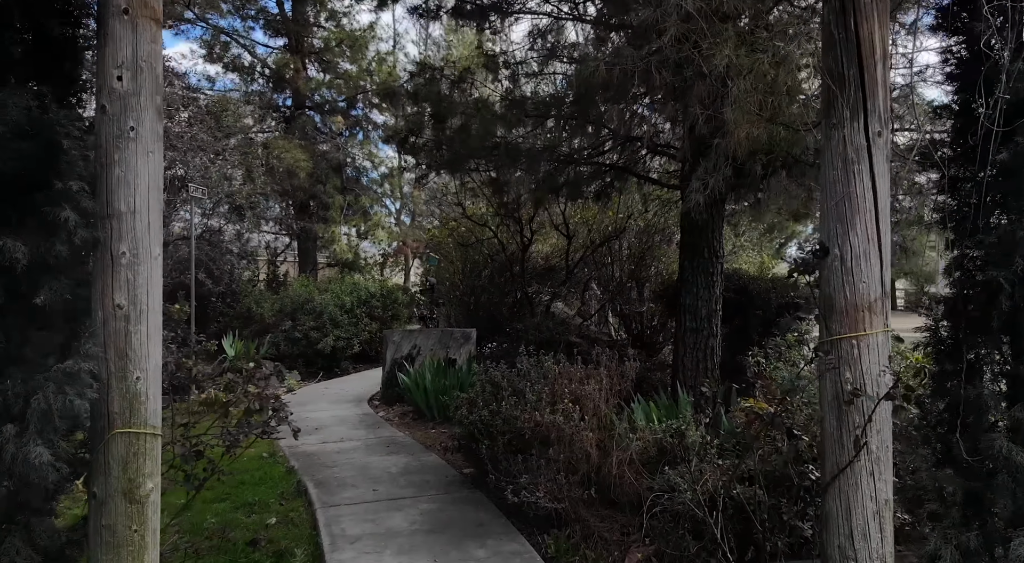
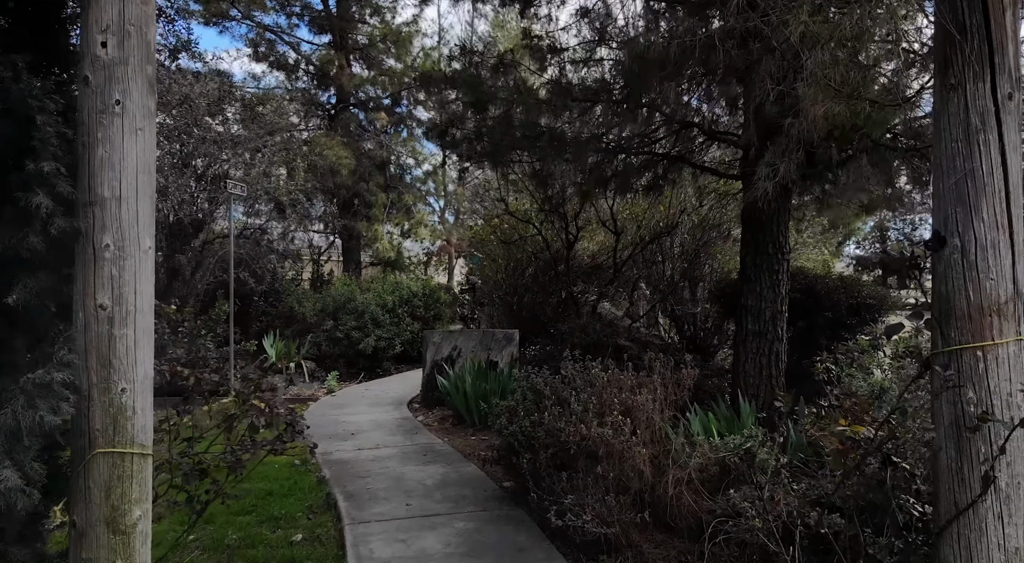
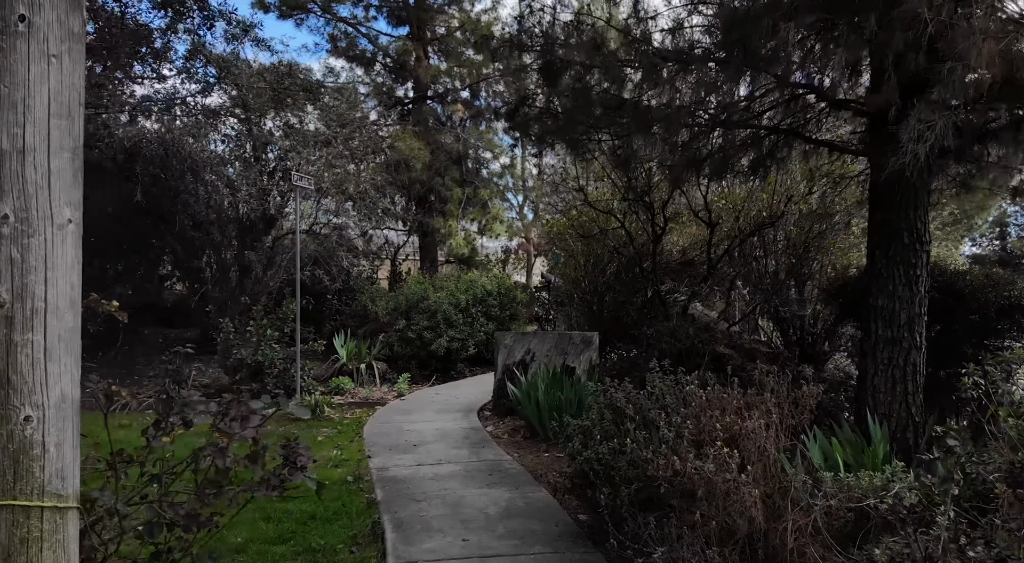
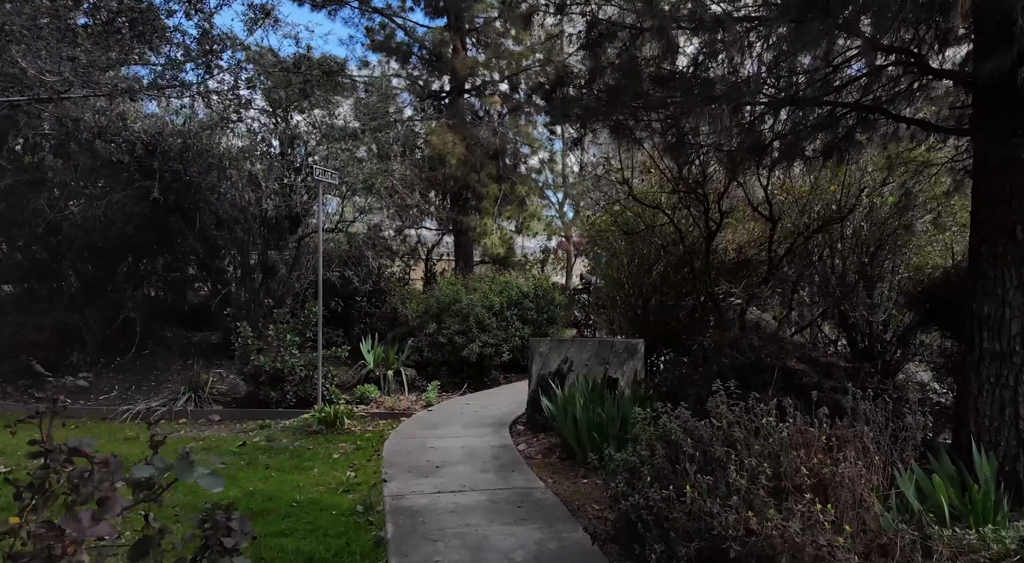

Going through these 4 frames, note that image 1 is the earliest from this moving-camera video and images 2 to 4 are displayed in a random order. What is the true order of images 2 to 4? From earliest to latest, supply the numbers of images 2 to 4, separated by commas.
2, 3, 4
